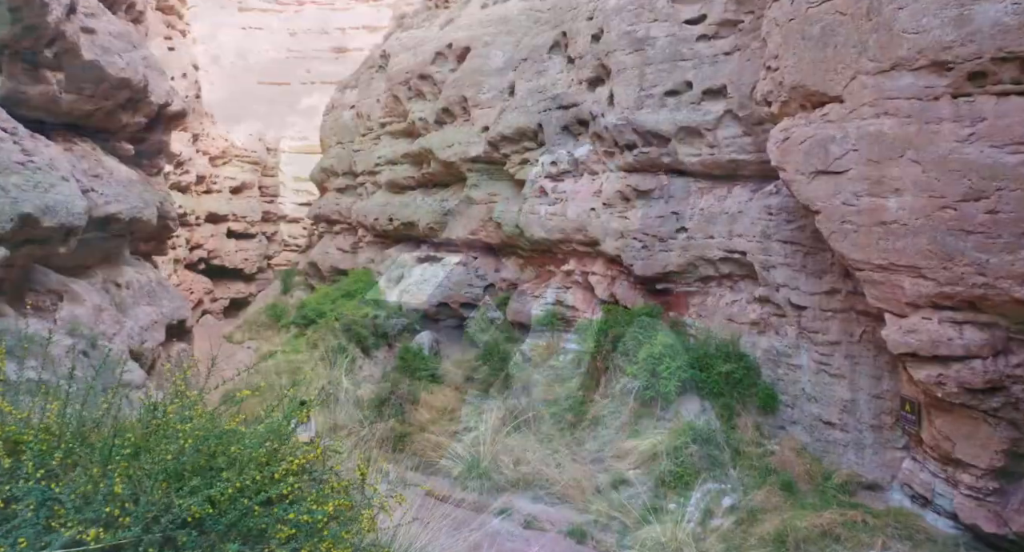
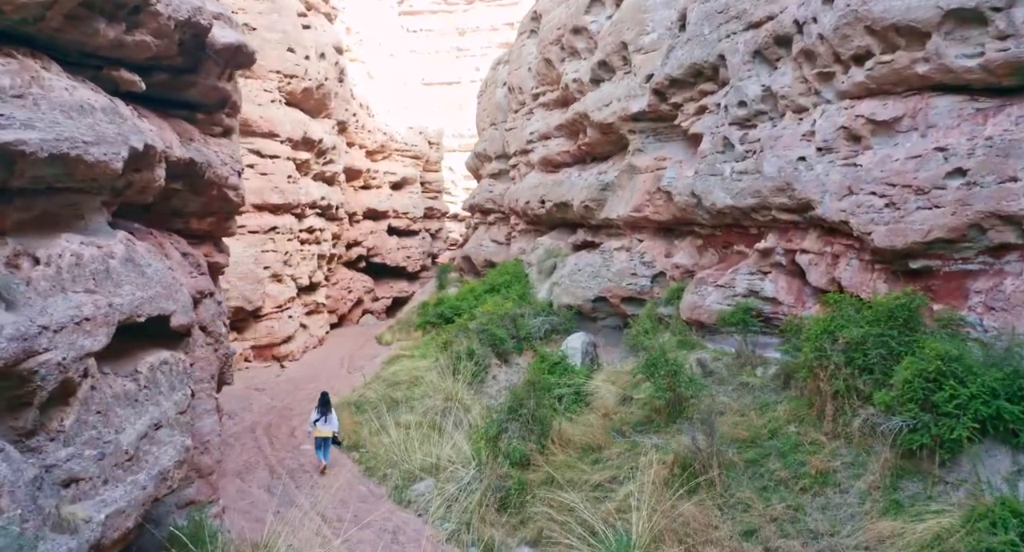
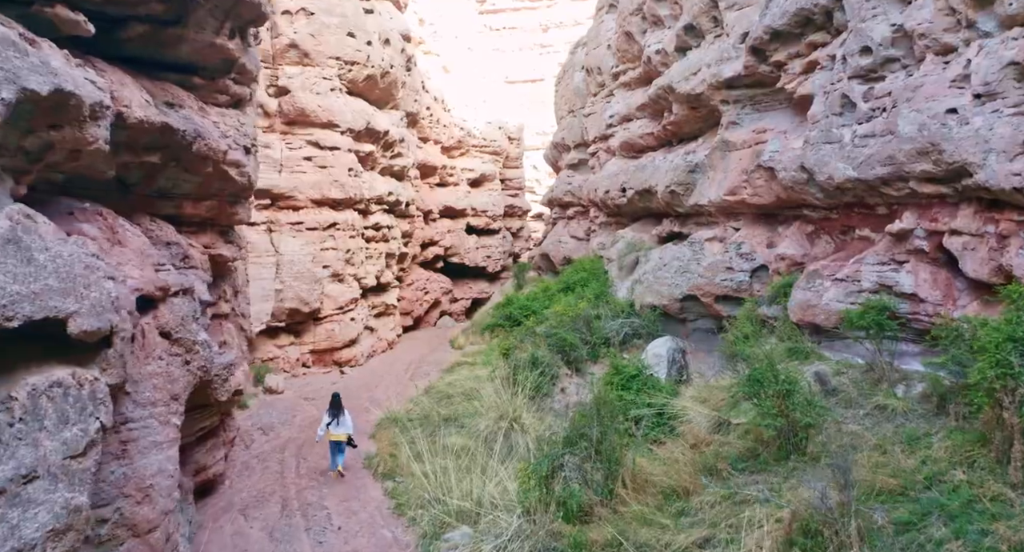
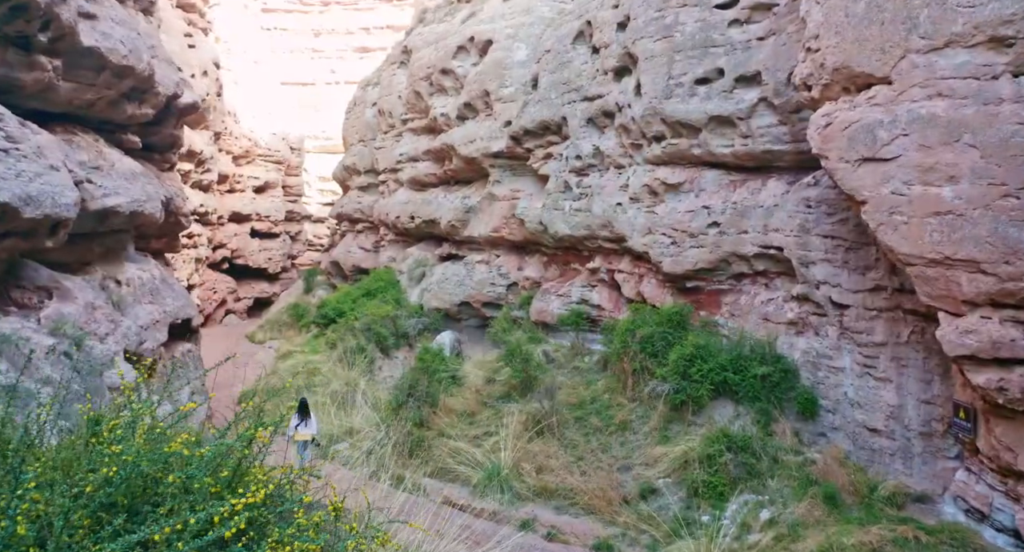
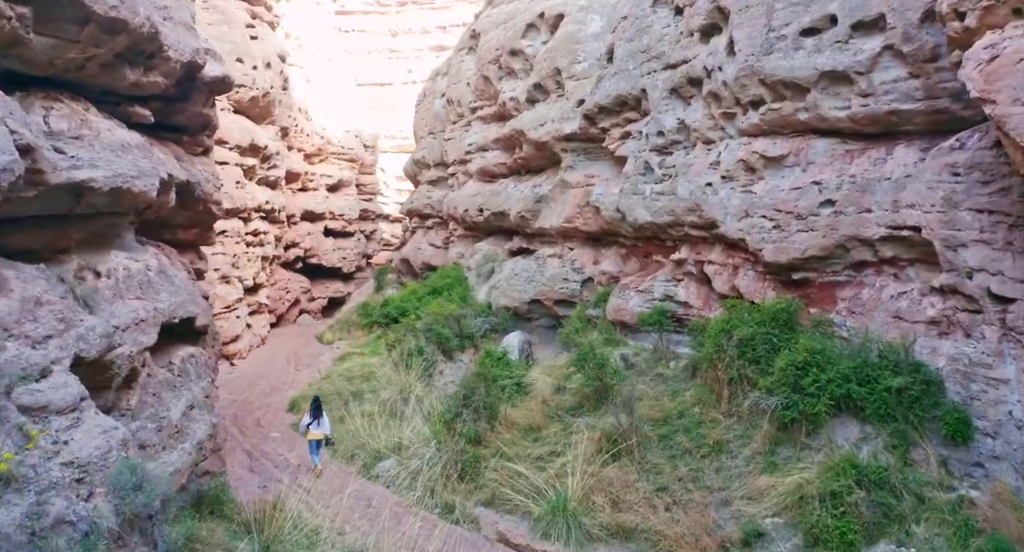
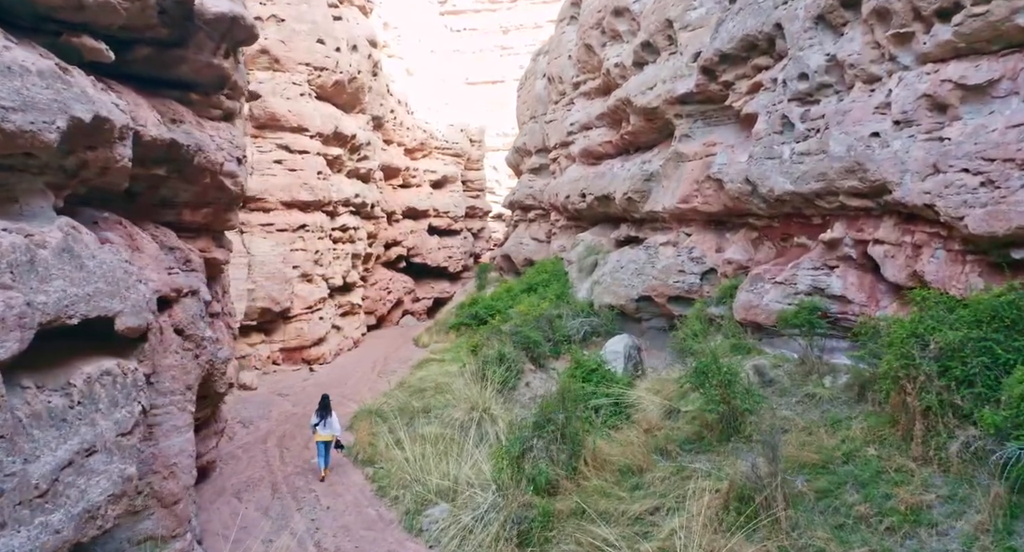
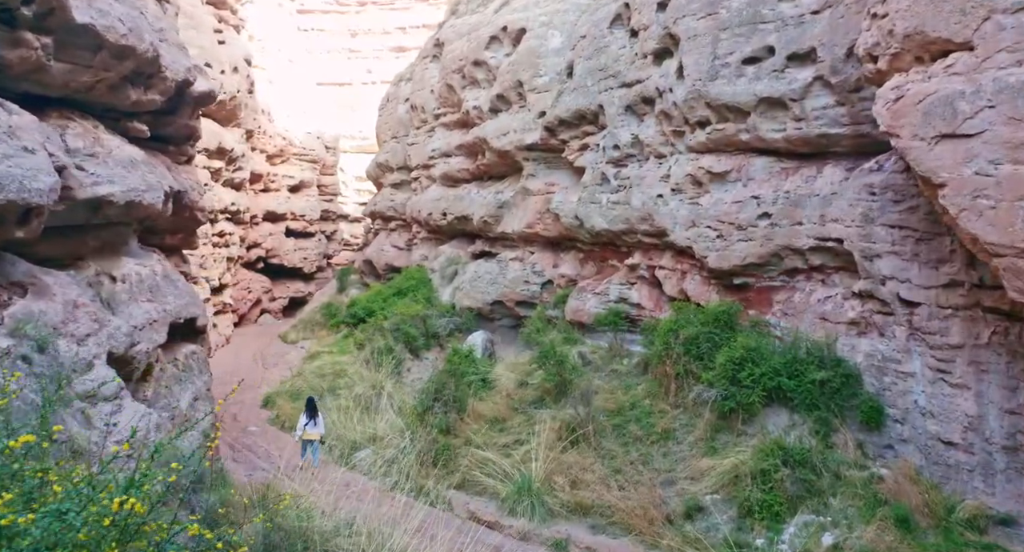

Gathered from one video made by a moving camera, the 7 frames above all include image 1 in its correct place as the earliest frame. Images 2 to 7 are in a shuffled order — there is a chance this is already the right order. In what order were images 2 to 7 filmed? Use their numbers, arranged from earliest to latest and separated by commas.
4, 7, 5, 2, 6, 3
